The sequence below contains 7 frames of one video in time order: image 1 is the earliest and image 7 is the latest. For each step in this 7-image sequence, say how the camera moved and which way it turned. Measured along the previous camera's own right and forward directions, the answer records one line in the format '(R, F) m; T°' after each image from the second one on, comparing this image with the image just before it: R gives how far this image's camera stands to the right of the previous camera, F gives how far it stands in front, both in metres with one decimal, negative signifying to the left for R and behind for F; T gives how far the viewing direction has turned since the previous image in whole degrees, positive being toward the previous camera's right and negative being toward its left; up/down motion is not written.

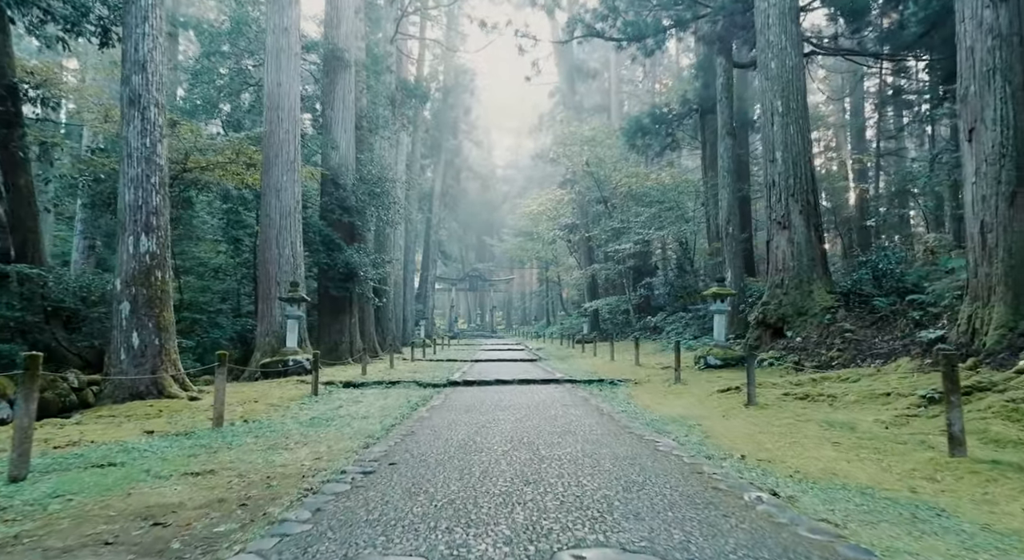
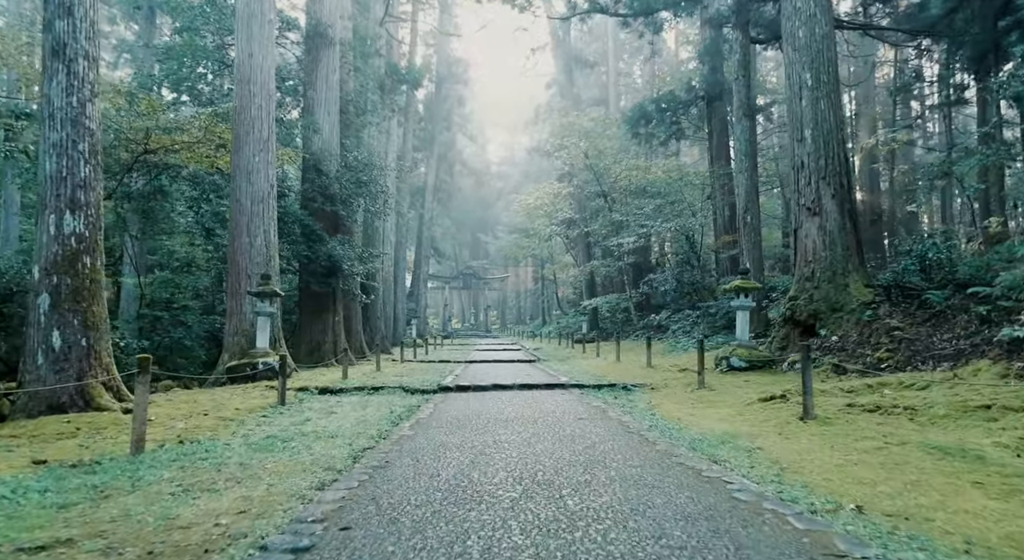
(-0.1, +1.1) m; +1°
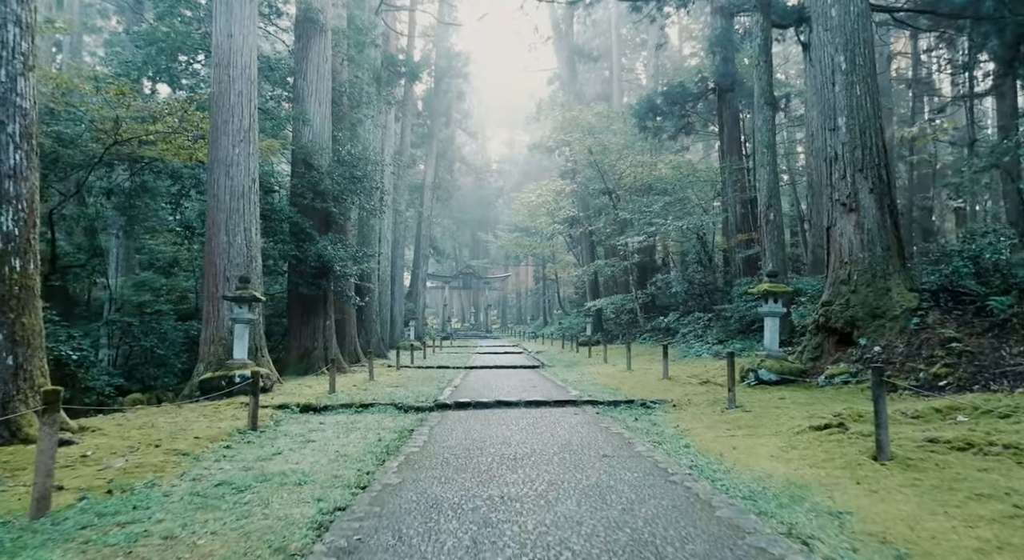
(-0.1, +0.9) m; 0°
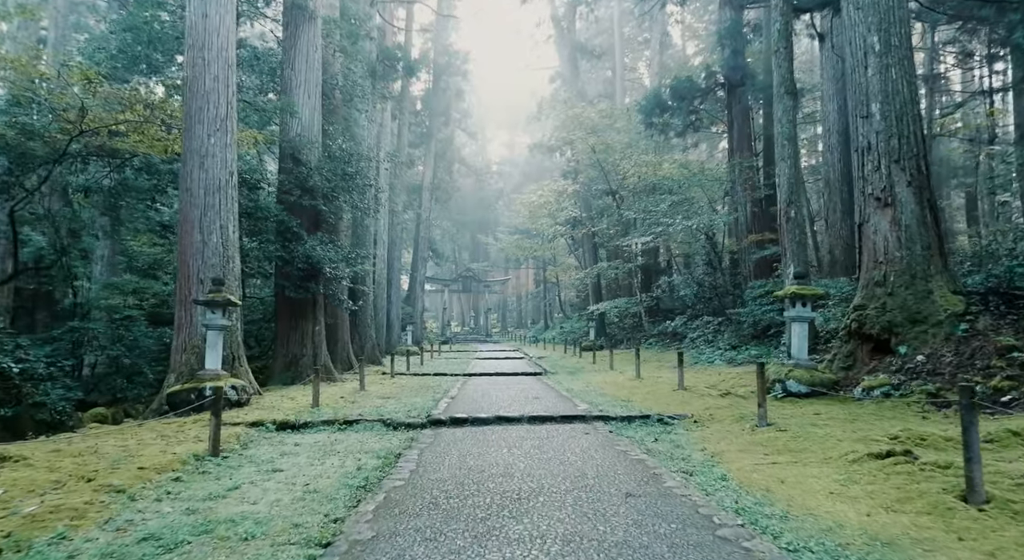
(0.0, +0.8) m; 0°
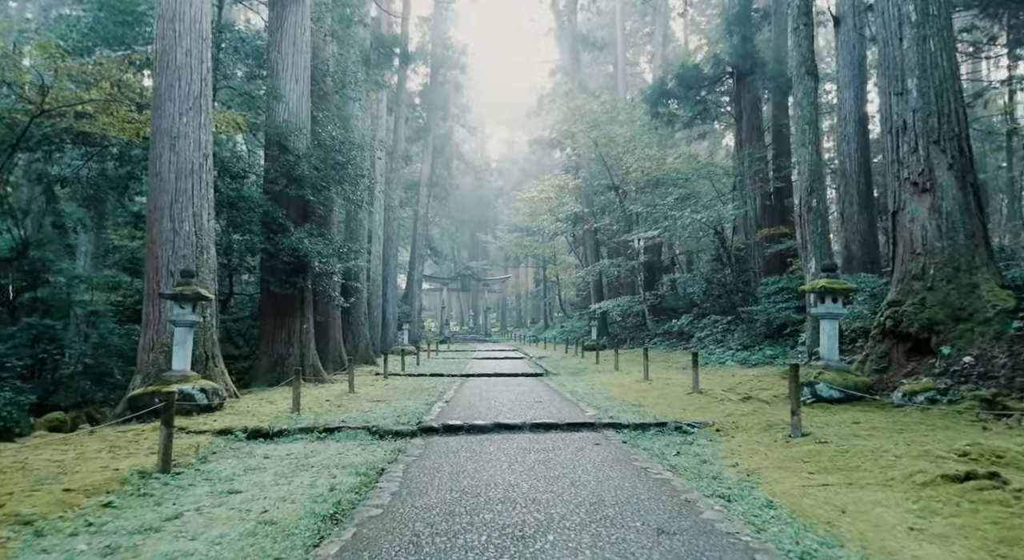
(0.0, +0.7) m; 0°
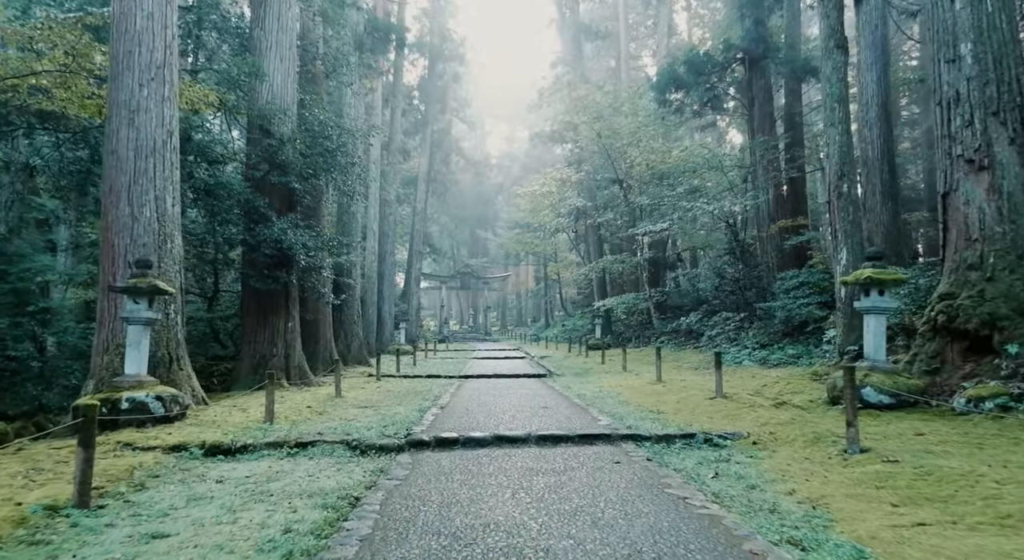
(0.0, +0.8) m; 0°
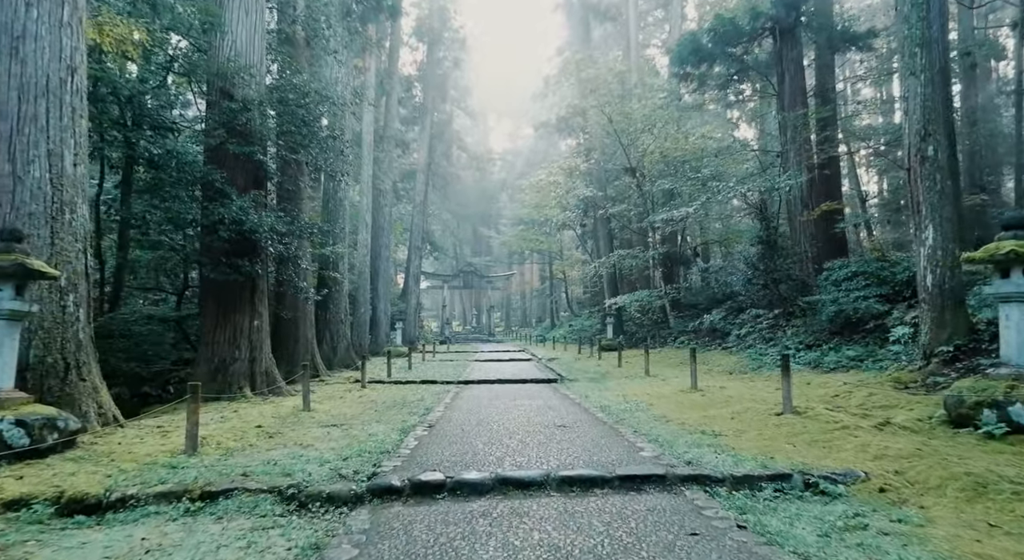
(0.0, +1.6) m; 0°
